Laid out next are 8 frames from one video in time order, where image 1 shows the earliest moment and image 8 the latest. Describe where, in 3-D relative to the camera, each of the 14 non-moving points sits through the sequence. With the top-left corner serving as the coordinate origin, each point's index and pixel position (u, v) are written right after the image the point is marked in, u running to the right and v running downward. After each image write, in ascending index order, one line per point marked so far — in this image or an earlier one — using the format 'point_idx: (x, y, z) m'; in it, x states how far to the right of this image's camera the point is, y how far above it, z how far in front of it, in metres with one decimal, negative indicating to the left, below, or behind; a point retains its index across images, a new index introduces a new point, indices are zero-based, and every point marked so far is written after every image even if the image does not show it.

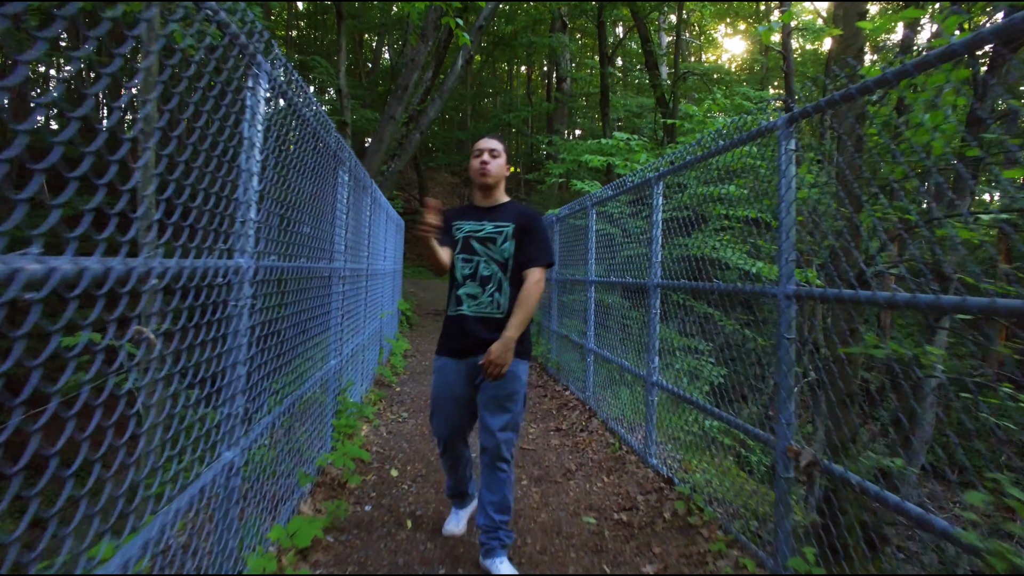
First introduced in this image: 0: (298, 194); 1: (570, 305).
0: (-1.0, +0.4, +3.1) m
1: (+0.7, -0.2, +6.8) m
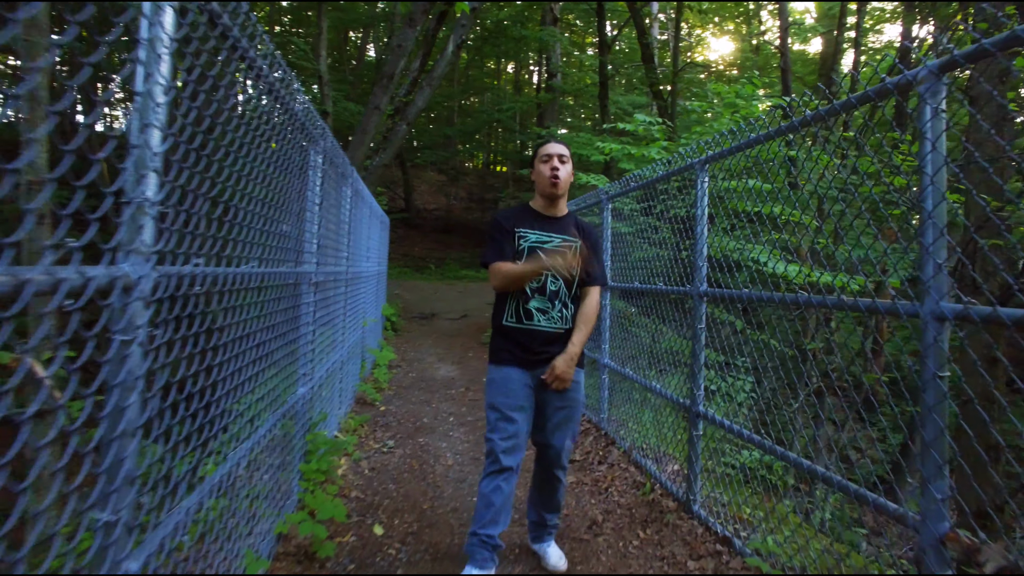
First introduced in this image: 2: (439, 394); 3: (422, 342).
0: (-1.0, +0.4, +2.5) m
1: (+0.6, -0.3, +6.3) m
2: (-0.6, -0.9, +5.3) m
3: (-1.2, -0.7, +9.1) m
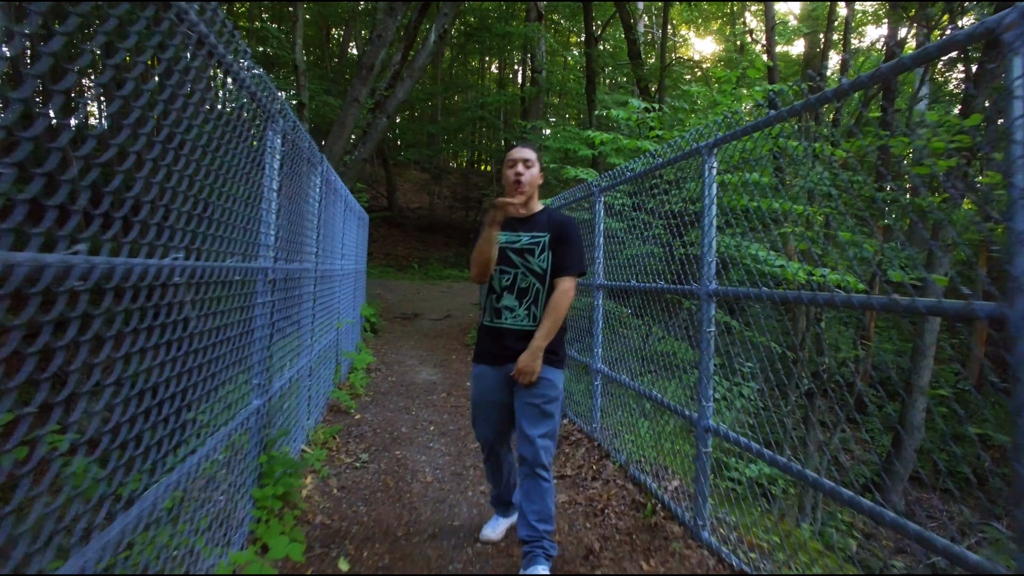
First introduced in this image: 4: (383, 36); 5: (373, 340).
0: (-1.0, +0.4, +2.2) m
1: (+0.5, -0.3, +6.0) m
2: (-0.7, -0.9, +5.0) m
3: (-1.4, -0.7, +8.8) m
4: (-1.7, +3.3, +8.8) m
5: (-1.9, -0.7, +8.9) m
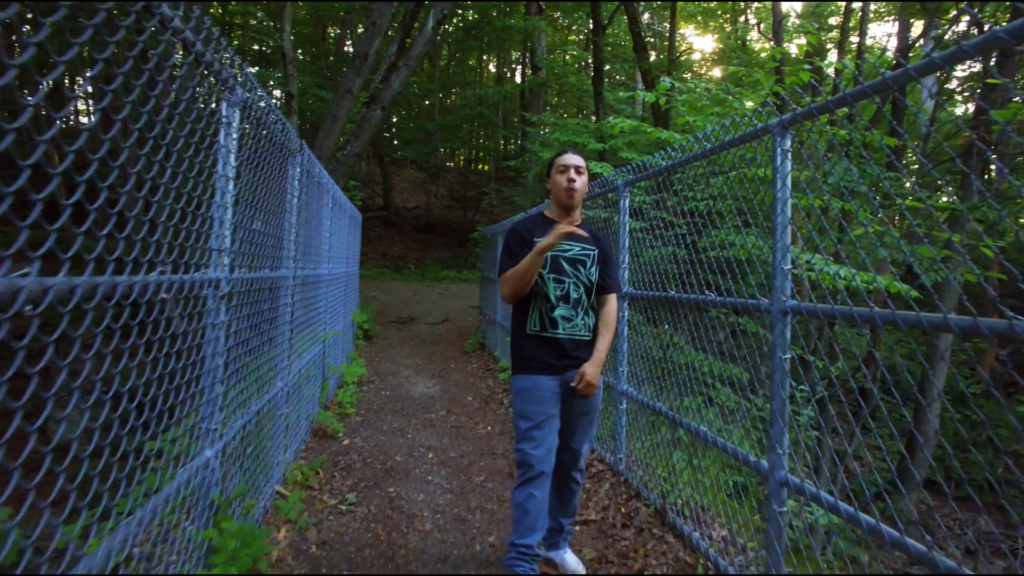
0: (-1.0, +0.4, +1.7) m
1: (+0.5, -0.3, +5.5) m
2: (-0.7, -0.9, +4.6) m
3: (-1.4, -0.8, +8.3) m
4: (-1.7, +3.3, +8.3) m
5: (-1.8, -0.7, +8.4) m
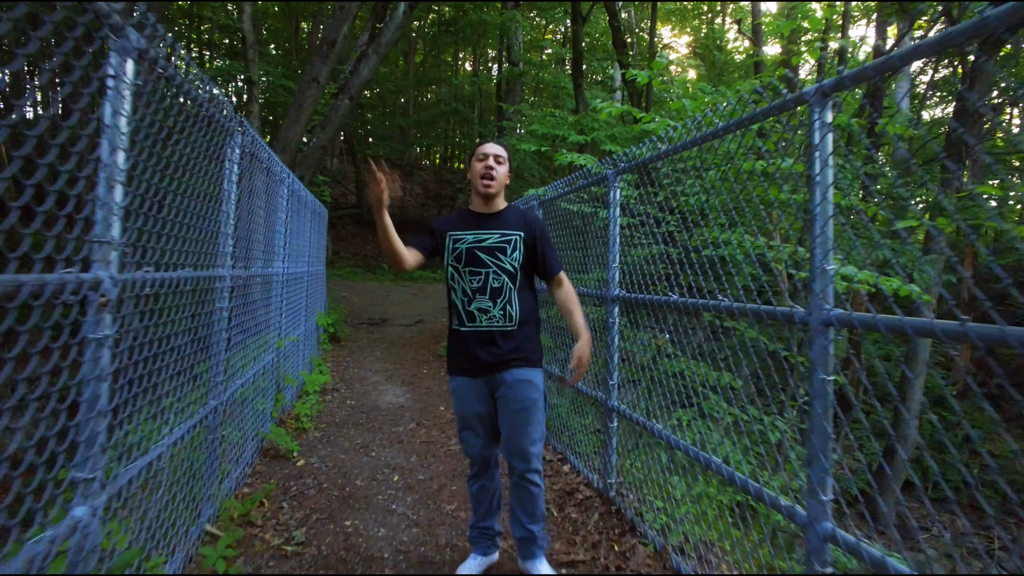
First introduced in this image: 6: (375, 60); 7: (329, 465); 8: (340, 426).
0: (-1.0, +0.4, +1.3) m
1: (+0.4, -0.3, +5.1) m
2: (-0.8, -0.9, +4.2) m
3: (-1.7, -0.8, +7.9) m
4: (-2.0, +3.3, +7.9) m
5: (-2.1, -0.7, +7.9) m
6: (-1.7, +2.8, +8.3) m
7: (-1.0, -0.9, +3.6) m
8: (-1.1, -0.9, +4.3) m
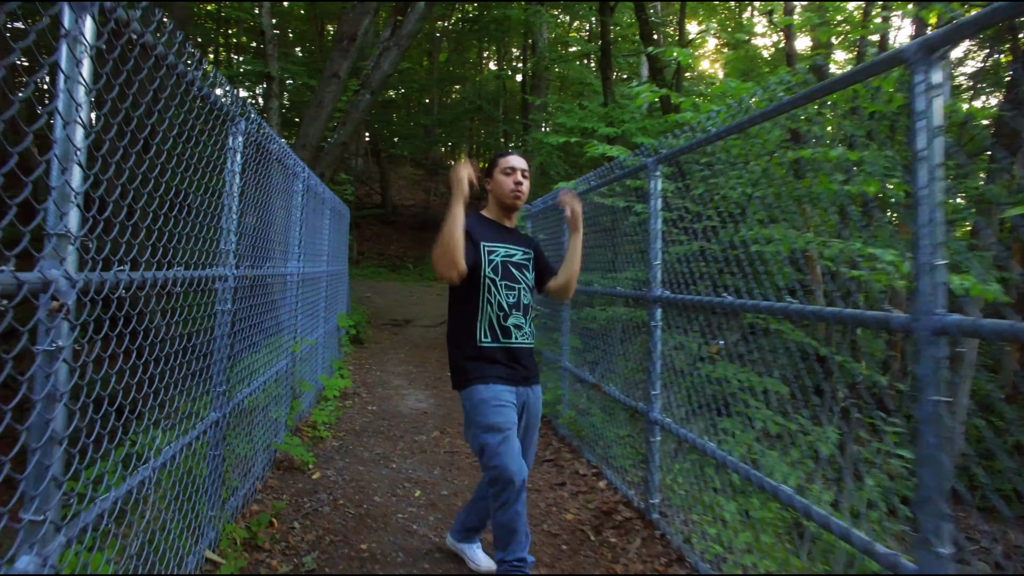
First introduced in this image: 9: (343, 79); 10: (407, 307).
0: (-1.0, +0.4, +1.1) m
1: (+0.6, -0.3, +4.9) m
2: (-0.7, -0.9, +3.9) m
3: (-1.4, -0.8, +7.7) m
4: (-1.7, +3.3, +7.7) m
5: (-1.8, -0.7, +7.8) m
6: (-1.4, +2.8, +8.1) m
7: (-0.8, -0.9, +3.3) m
8: (-0.9, -0.9, +4.0) m
9: (-2.0, +2.5, +7.9) m
10: (-2.0, -0.4, +12.7) m
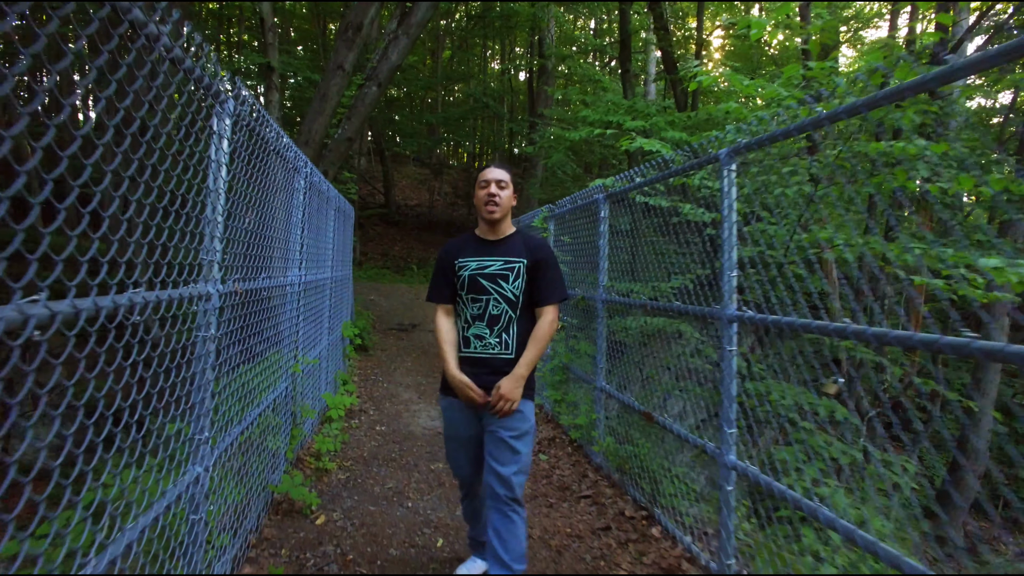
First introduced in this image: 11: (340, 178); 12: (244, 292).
0: (-0.8, +0.3, +0.7) m
1: (+0.7, -0.4, +4.5) m
2: (-0.5, -1.0, +3.5) m
3: (-1.2, -0.8, +7.3) m
4: (-1.5, +3.2, +7.3) m
5: (-1.7, -0.8, +7.3) m
6: (-1.2, +2.8, +7.7) m
7: (-0.7, -1.0, +2.9) m
8: (-0.8, -0.9, +3.6) m
9: (-1.8, +2.4, +7.5) m
10: (-1.8, -0.4, +12.2) m
11: (-3.3, +2.1, +12.9) m
12: (-1.1, 0.0, +2.8) m
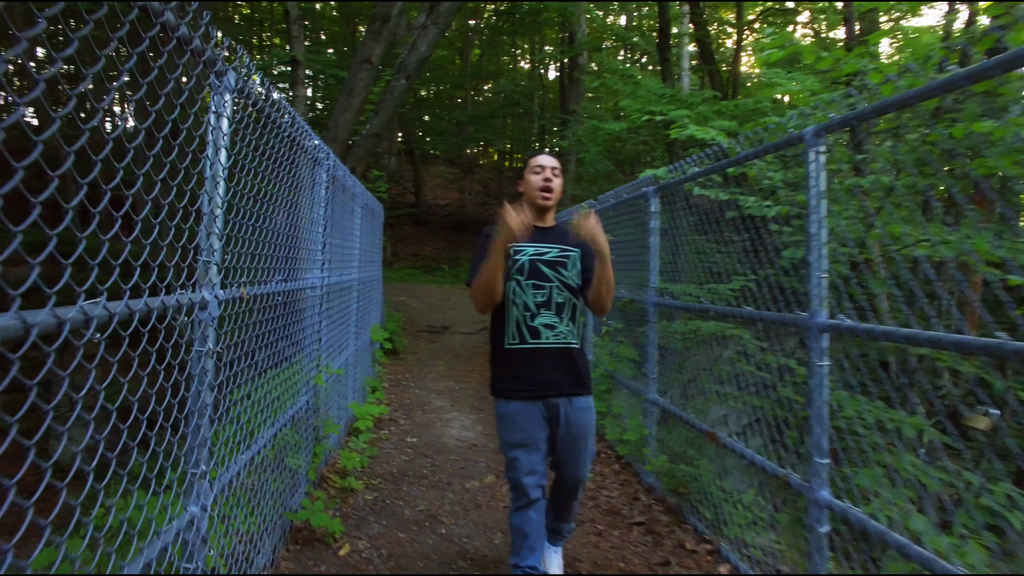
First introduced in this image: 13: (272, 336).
0: (-0.7, +0.3, +0.4) m
1: (+0.9, -0.4, +4.1) m
2: (-0.3, -1.0, +3.2) m
3: (-0.9, -0.9, +7.0) m
4: (-1.1, +3.2, +7.0) m
5: (-1.3, -0.8, +7.1) m
6: (-0.8, +2.8, +7.4) m
7: (-0.5, -1.0, +2.6) m
8: (-0.6, -0.9, +3.4) m
9: (-1.4, +2.4, +7.2) m
10: (-1.2, -0.4, +12.0) m
11: (-2.7, +2.1, +12.7) m
12: (-0.9, 0.0, +2.6) m
13: (-0.9, -0.2, +2.6) m
